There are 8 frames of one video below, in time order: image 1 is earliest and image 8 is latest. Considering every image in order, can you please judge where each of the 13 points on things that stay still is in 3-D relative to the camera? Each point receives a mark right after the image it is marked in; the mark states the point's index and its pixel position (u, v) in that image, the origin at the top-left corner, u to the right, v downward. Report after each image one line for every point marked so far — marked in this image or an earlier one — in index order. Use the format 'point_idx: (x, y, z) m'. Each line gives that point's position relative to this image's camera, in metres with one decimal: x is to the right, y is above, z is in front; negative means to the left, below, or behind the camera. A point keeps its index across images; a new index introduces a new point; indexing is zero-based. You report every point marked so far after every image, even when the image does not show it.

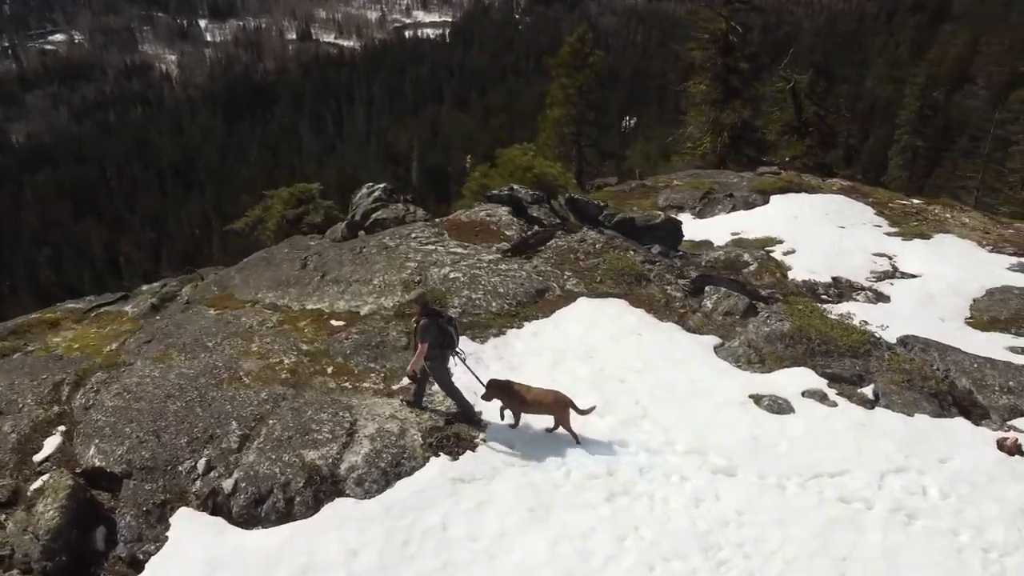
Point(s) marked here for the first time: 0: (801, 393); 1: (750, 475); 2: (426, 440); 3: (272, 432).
0: (+5.7, -2.1, +15.1) m
1: (+4.1, -3.1, +13.2) m
2: (-1.5, -2.8, +14.1) m
3: (-4.2, -2.8, +14.0) m
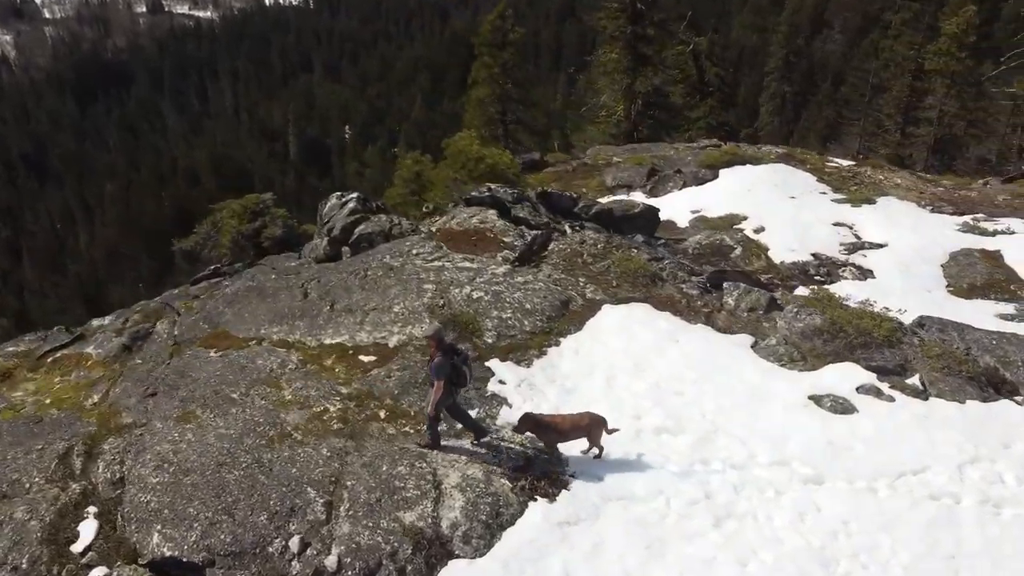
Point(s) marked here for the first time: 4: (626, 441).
0: (+7.0, -2.1, +15.7) m
1: (+5.8, -3.3, +13.6) m
2: (+0.1, -3.5, +13.8) m
3: (-2.5, -3.7, +13.3) m
4: (+2.2, -2.9, +15.0) m
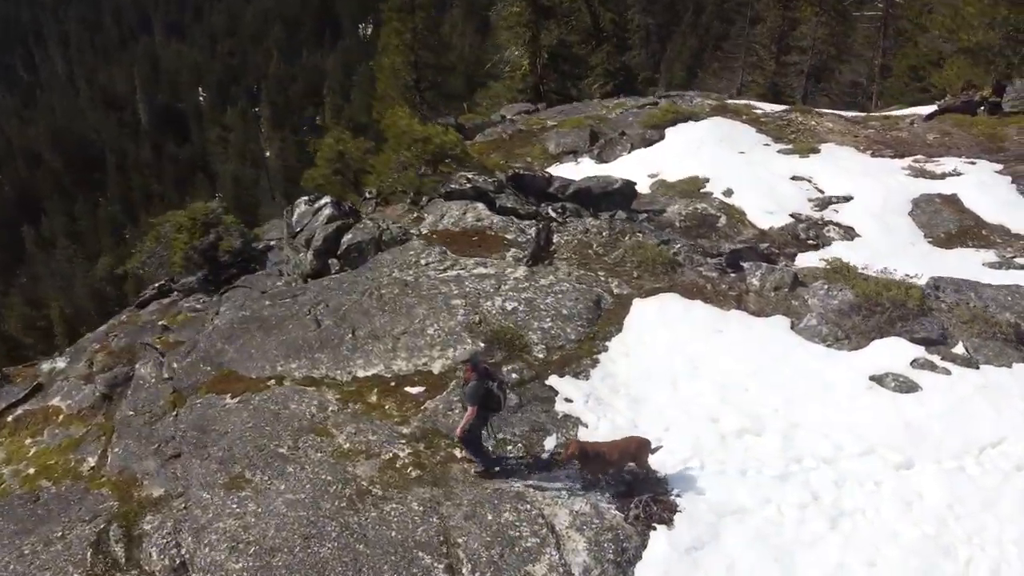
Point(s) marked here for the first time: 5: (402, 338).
0: (+8.4, -1.6, +16.2) m
1: (+7.6, -3.1, +14.1) m
2: (+2.1, -3.9, +13.5) m
3: (-0.4, -4.4, +12.7) m
4: (+3.9, -3.0, +14.9) m
5: (-2.5, -1.2, +18.0) m
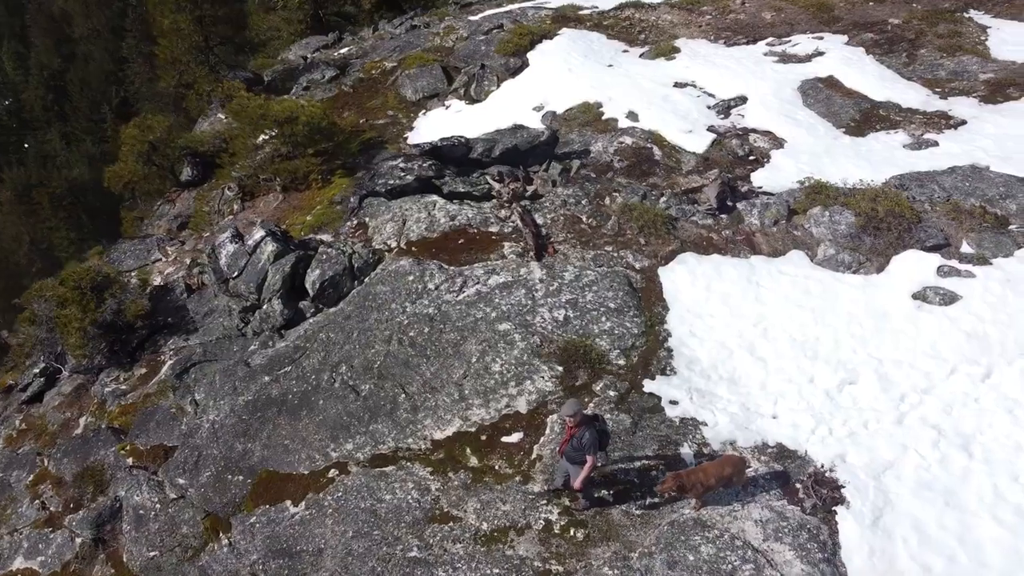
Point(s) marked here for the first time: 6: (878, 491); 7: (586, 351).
0: (+9.8, +0.3, +17.7) m
1: (+10.0, -1.6, +15.8) m
2: (+5.2, -3.9, +13.9) m
3: (+3.3, -5.1, +12.5) m
4: (+6.3, -2.4, +15.5) m
5: (-0.9, -2.1, +16.6) m
6: (+6.6, -3.6, +14.0) m
7: (+1.6, -1.3, +16.6) m
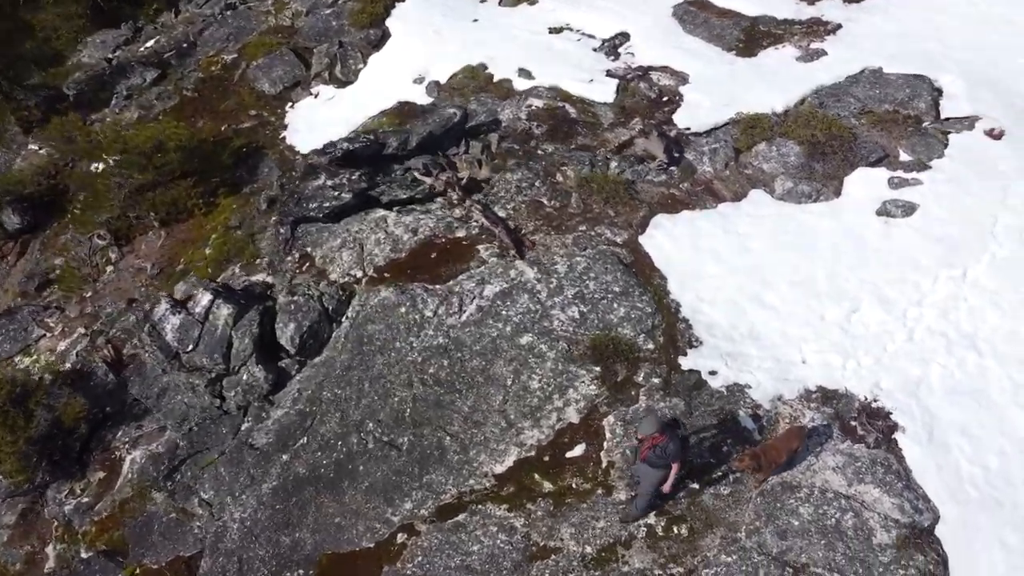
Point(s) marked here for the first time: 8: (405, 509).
0: (+9.4, +2.5, +19.1) m
1: (+10.4, +0.6, +17.5) m
2: (+6.8, -2.9, +14.9) m
3: (+5.5, -4.7, +13.4) m
4: (+7.1, -1.1, +16.6) m
5: (0.0, -2.5, +16.1) m
6: (+8.0, -2.3, +15.3) m
7: (+2.2, -1.2, +16.5) m
8: (-2.1, -4.4, +15.5) m
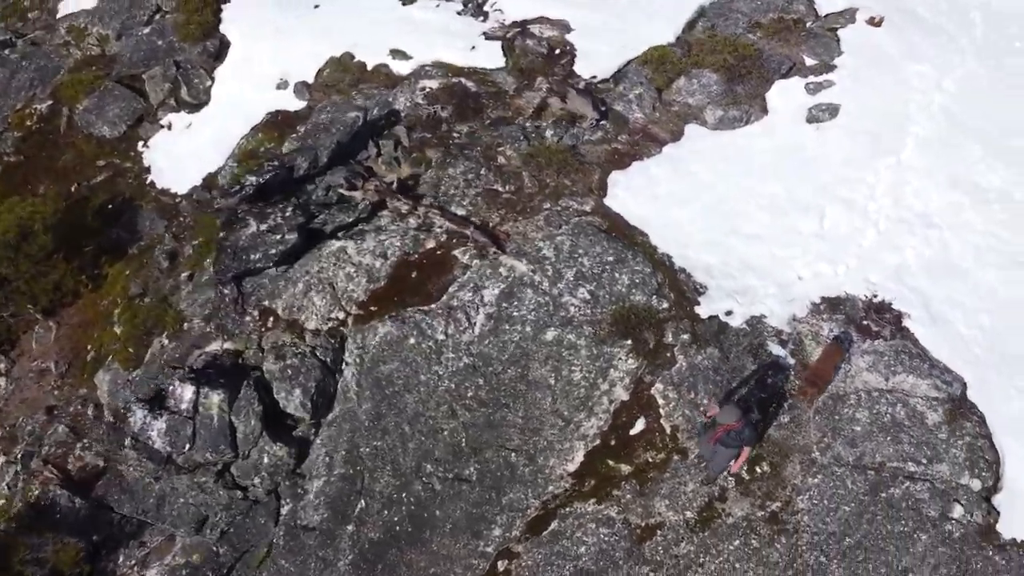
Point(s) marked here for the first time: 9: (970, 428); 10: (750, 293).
0: (+7.8, +5.1, +20.4) m
1: (+9.7, +3.5, +19.2) m
2: (+7.8, -1.0, +16.4) m
3: (+7.4, -3.1, +14.8) m
4: (+7.3, +0.9, +17.9) m
5: (+1.0, -2.5, +16.1) m
6: (+8.7, -0.1, +17.0) m
7: (+2.6, -0.6, +16.9) m
8: (-0.3, -4.9, +15.3) m
9: (+8.8, -2.7, +15.0) m
10: (+5.3, -0.1, +17.3) m
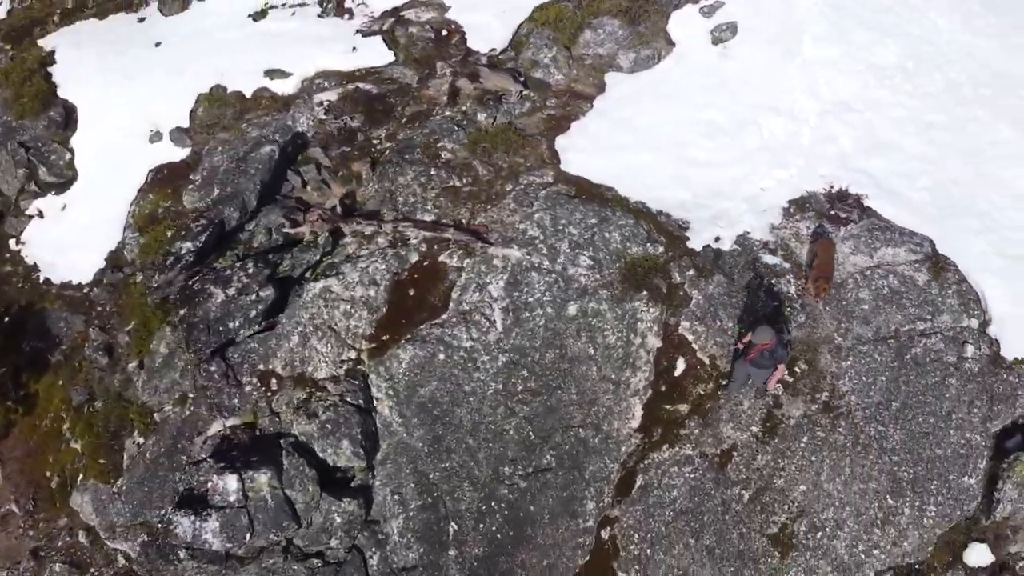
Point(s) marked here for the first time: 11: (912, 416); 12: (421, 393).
0: (+5.4, +7.5, +21.6) m
1: (+7.8, +6.6, +20.9) m
2: (+7.9, +1.6, +18.2) m
3: (+8.5, -0.6, +16.7) m
4: (+6.6, +3.3, +19.4) m
5: (+2.0, -1.8, +16.8) m
6: (+8.4, +2.8, +18.8) m
7: (+2.9, +0.5, +17.6) m
8: (+1.7, -4.5, +15.9) m
9: (+9.6, +0.2, +17.1) m
10: (+5.1, +1.7, +18.6) m
11: (+8.1, -2.6, +15.8) m
12: (-2.0, -2.3, +16.9) m
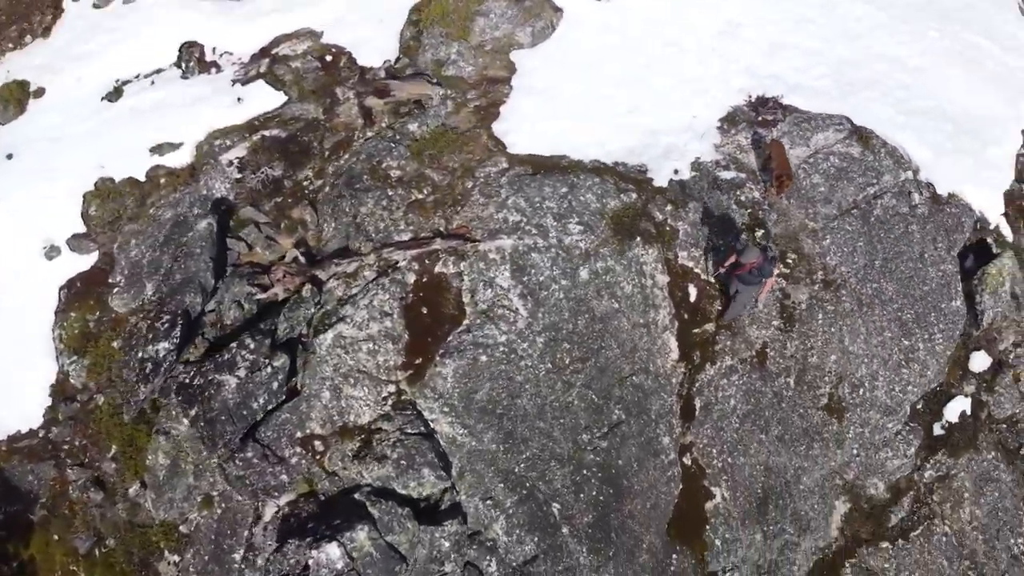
0: (+2.0, +9.1, +22.8) m
1: (+4.7, +9.0, +22.7) m
2: (+6.9, +4.4, +20.2) m
3: (+8.4, +2.5, +19.0) m
4: (+4.9, +5.5, +21.1) m
5: (+2.8, -0.7, +17.9) m
6: (+6.8, +5.6, +20.9) m
7: (+2.7, +1.7, +18.8) m
8: (+3.5, -3.4, +17.1) m
9: (+9.1, +3.6, +19.5) m
10: (+4.2, +3.6, +20.1) m
11: (+8.9, +0.5, +18.2) m
12: (-0.8, -2.5, +17.2) m
